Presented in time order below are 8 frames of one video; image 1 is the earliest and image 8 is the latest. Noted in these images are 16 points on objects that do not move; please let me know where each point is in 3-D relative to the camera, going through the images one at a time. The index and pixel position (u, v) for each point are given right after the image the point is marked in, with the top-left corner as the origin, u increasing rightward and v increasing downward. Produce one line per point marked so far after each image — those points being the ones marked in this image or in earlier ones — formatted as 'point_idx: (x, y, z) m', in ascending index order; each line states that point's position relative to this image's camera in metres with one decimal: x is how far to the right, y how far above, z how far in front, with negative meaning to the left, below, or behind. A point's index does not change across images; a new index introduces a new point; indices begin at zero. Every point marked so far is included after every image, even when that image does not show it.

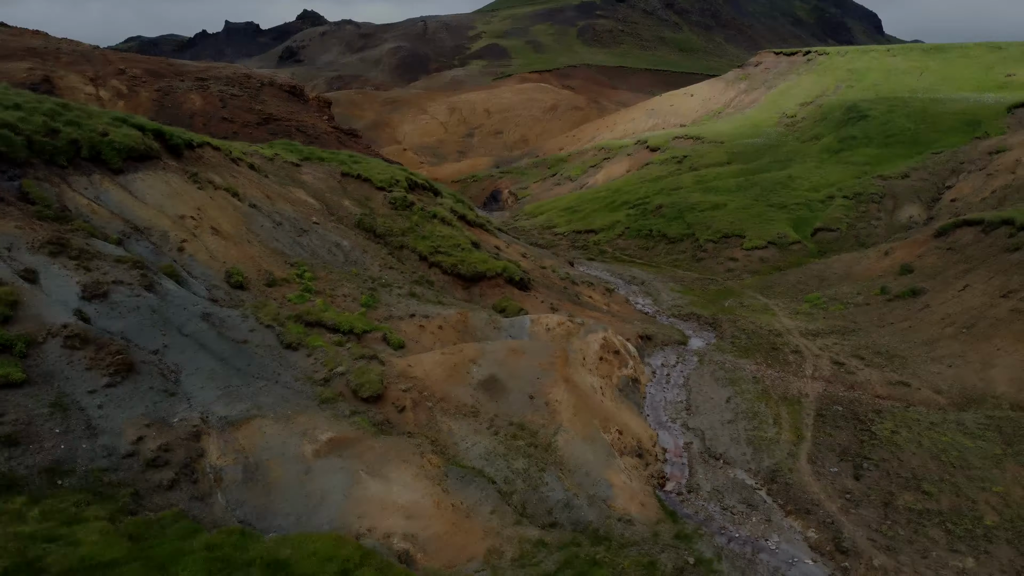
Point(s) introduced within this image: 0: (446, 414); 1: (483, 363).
0: (-1.3, -2.5, +16.0) m
1: (-0.7, -1.7, +18.0) m
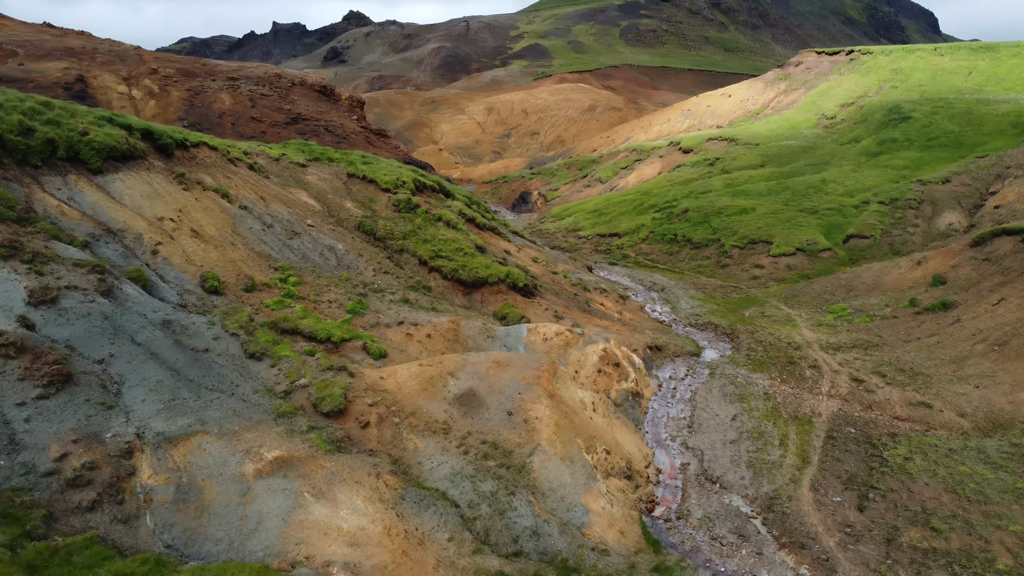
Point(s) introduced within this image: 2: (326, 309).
0: (-1.9, -2.7, +15.1) m
1: (-1.1, -1.9, +17.2) m
2: (-4.6, -0.5, +19.8) m
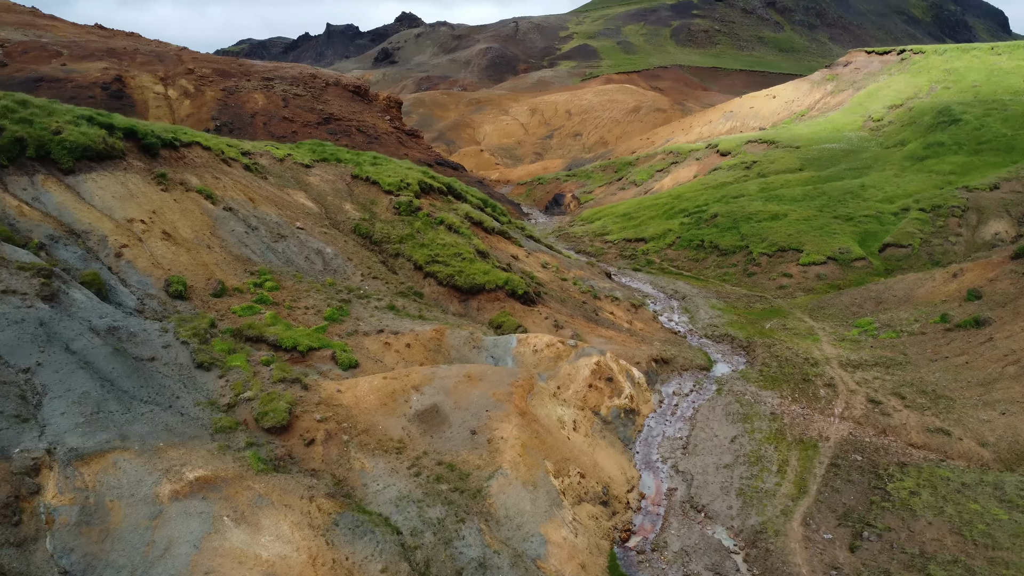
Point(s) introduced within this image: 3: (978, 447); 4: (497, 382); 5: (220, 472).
0: (-2.7, -2.9, +14.3) m
1: (-1.7, -2.1, +16.2) m
2: (-5.1, -0.7, +19.1) m
3: (+11.0, -3.8, +18.9) m
4: (-0.3, -2.0, +17.1) m
5: (-4.5, -2.8, +12.2) m
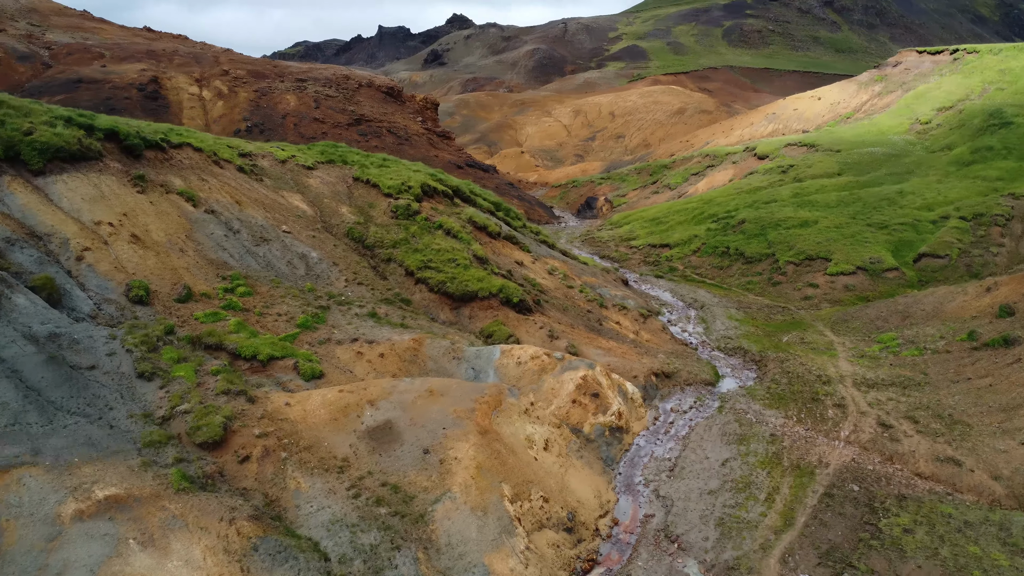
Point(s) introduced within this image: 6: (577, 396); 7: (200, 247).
0: (-3.6, -3.1, +13.6) m
1: (-2.5, -2.3, +15.5) m
2: (-5.6, -0.8, +18.5) m
3: (+10.4, -4.2, +17.3) m
4: (-1.1, -2.2, +16.2) m
5: (-5.5, -3.0, +11.6) m
6: (+1.6, -2.7, +19.8) m
7: (-7.7, +1.0, +19.7) m
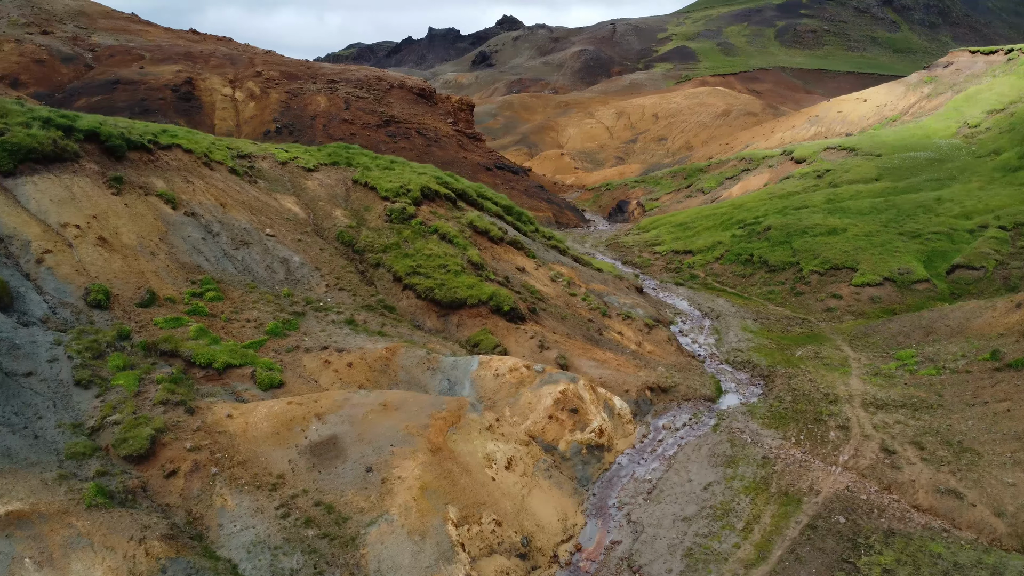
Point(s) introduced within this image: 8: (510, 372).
0: (-4.6, -3.2, +13.0) m
1: (-3.4, -2.5, +14.9) m
2: (-6.3, -0.9, +18.1) m
3: (+9.6, -4.6, +15.9) m
4: (-1.9, -2.4, +15.5) m
5: (-6.6, -3.1, +11.2) m
6: (+1.0, -2.9, +18.9) m
7: (-8.2, +0.9, +19.4) m
8: (-0.1, -2.1, +19.6) m
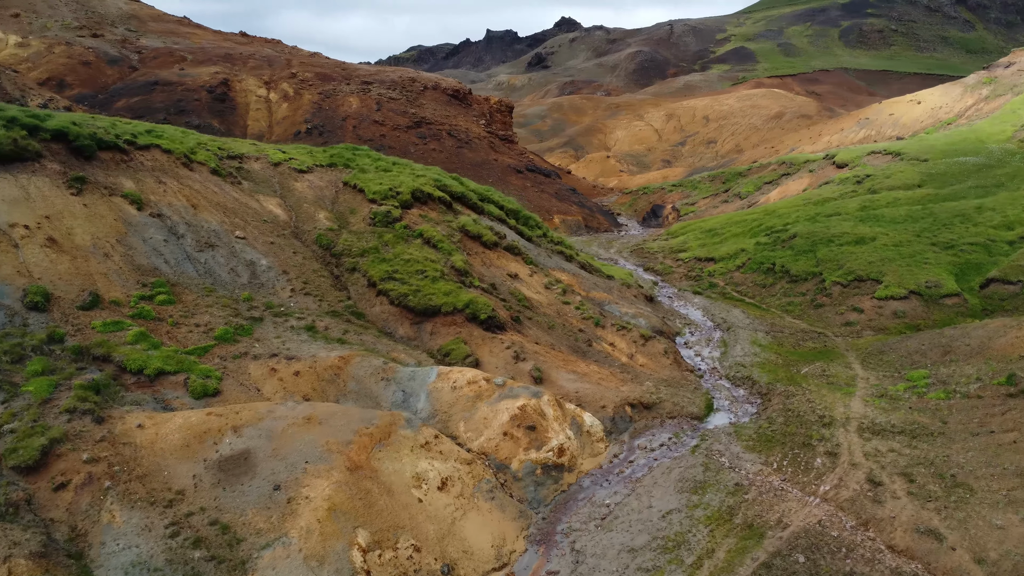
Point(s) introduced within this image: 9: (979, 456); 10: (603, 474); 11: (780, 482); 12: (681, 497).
0: (-6.0, -3.3, +12.5) m
1: (-4.7, -2.6, +14.3) m
2: (-7.3, -1.0, +17.7) m
3: (+8.2, -4.9, +14.3) m
4: (-3.2, -2.6, +14.8) m
5: (-8.2, -3.1, +10.9) m
6: (-0.1, -3.2, +17.9) m
7: (-9.2, +0.9, +19.2) m
8: (-1.0, -2.3, +18.7) m
9: (+10.6, -3.8, +18.0) m
10: (+2.2, -4.4, +19.0) m
11: (+6.3, -4.5, +18.5) m
12: (+3.8, -4.6, +17.6) m
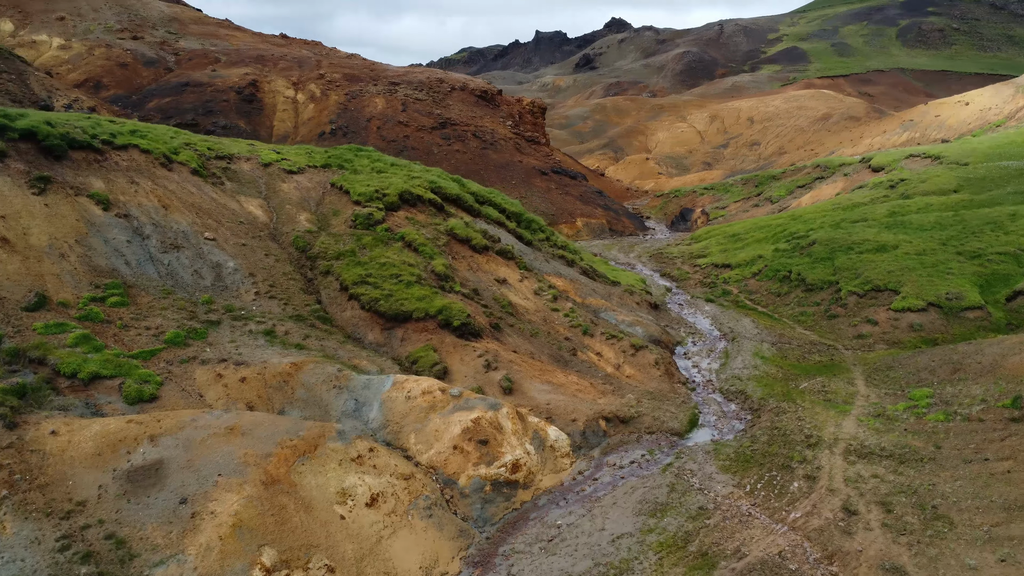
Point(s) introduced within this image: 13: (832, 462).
0: (-7.4, -3.4, +12.1) m
1: (-6.0, -2.7, +13.8) m
2: (-8.4, -1.1, +17.4) m
3: (+6.9, -5.2, +13.0) m
4: (-4.4, -2.7, +14.3) m
5: (-9.7, -3.1, +10.6) m
6: (-1.1, -3.3, +17.2) m
7: (-10.1, +0.9, +19.0) m
8: (-2.0, -2.4, +18.1) m
9: (+9.5, -4.1, +16.6) m
10: (+1.2, -4.6, +18.1) m
11: (+5.2, -4.8, +17.4) m
12: (+2.7, -4.8, +16.6) m
13: (+7.7, -4.1, +19.0) m
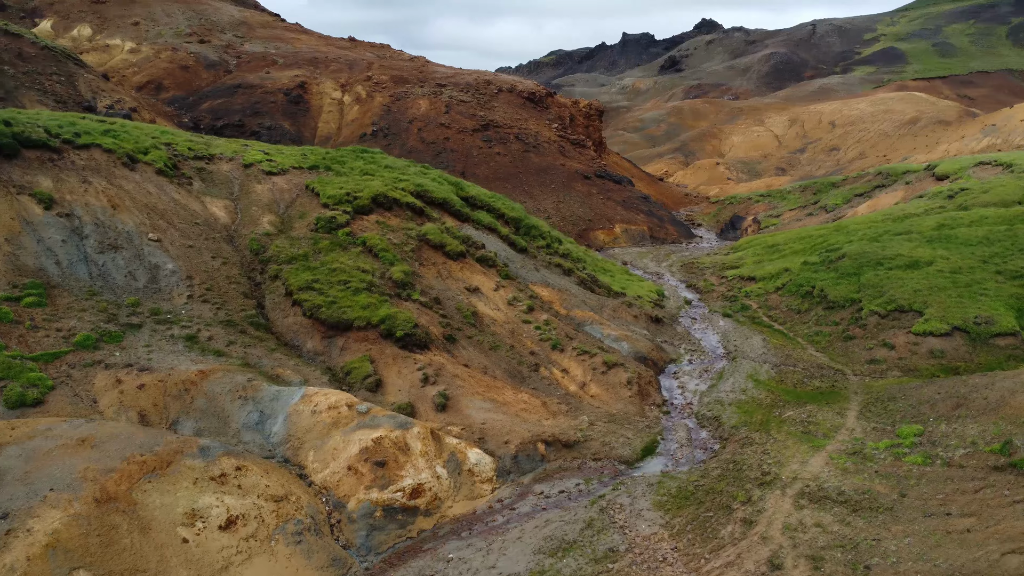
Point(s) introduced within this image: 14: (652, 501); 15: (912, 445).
0: (-10.0, -3.4, +11.8) m
1: (-8.4, -2.7, +13.3) m
2: (-10.3, -1.1, +17.2) m
3: (+4.3, -5.6, +11.1) m
4: (-6.8, -2.8, +13.6) m
5: (-12.4, -3.1, +10.6) m
6: (-3.2, -3.5, +16.1) m
7: (-11.7, +0.9, +19.0) m
8: (-4.0, -2.6, +17.1) m
9: (+7.3, -4.6, +14.4) m
10: (-0.8, -4.9, +16.8) m
11: (+3.1, -5.2, +15.6) m
12: (+0.5, -5.2, +15.2) m
13: (+5.7, -4.6, +16.9) m
14: (+3.2, -4.7, +17.7) m
15: (+9.7, -3.7, +19.1) m
